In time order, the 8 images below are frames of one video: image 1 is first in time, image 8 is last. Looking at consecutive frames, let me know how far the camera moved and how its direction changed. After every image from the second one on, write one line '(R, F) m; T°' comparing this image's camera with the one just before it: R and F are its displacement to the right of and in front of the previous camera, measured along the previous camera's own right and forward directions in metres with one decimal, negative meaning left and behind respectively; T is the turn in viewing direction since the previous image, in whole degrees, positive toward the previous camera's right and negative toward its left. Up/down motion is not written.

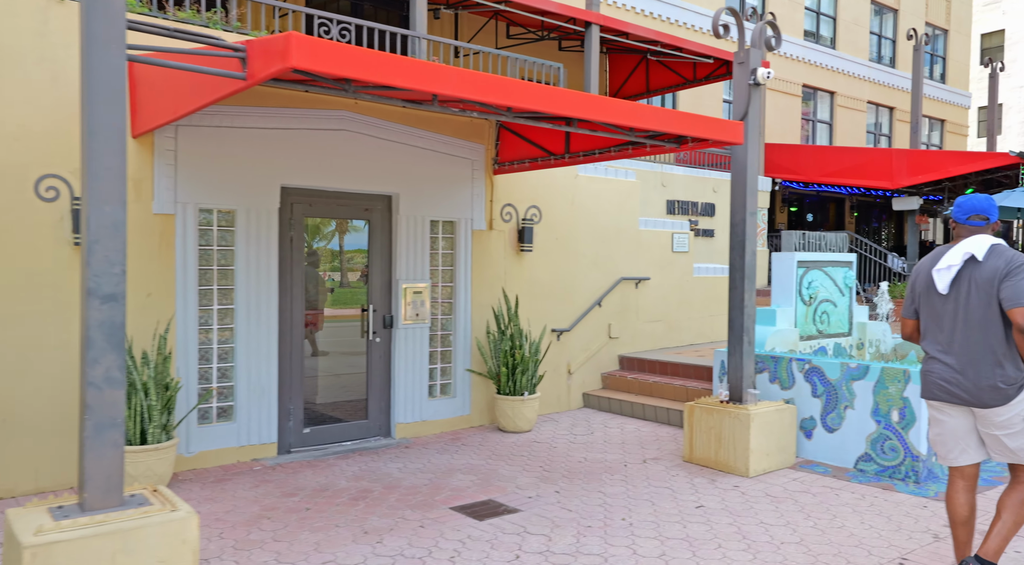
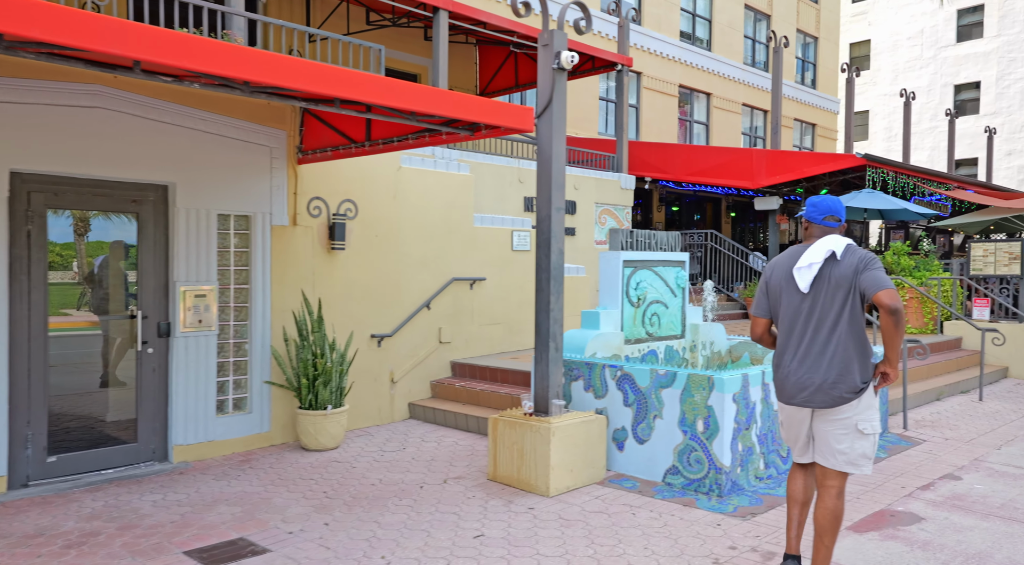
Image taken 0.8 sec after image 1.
(+0.9, +0.5) m; +7°
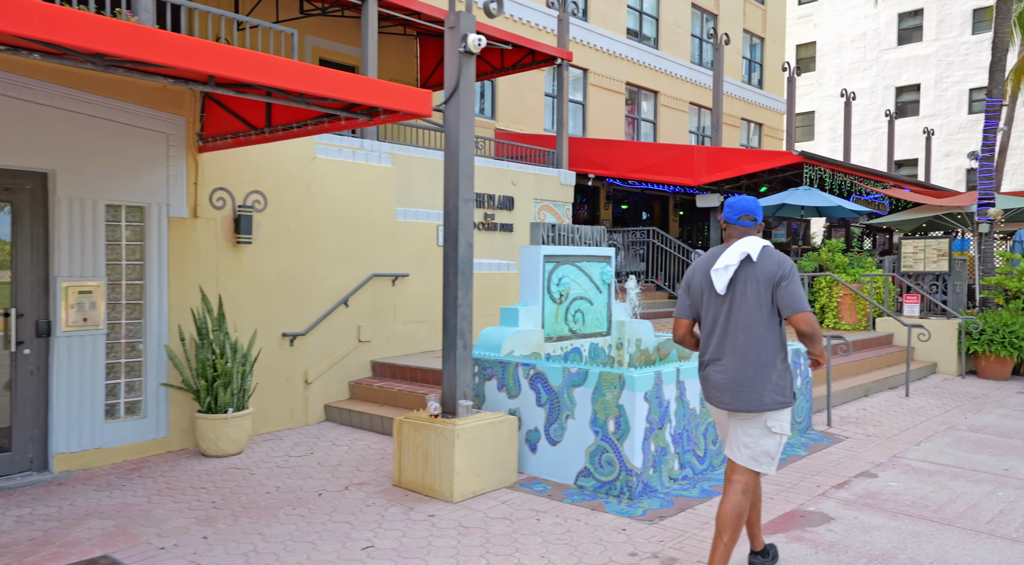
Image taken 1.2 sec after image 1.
(+0.4, +0.2) m; +3°
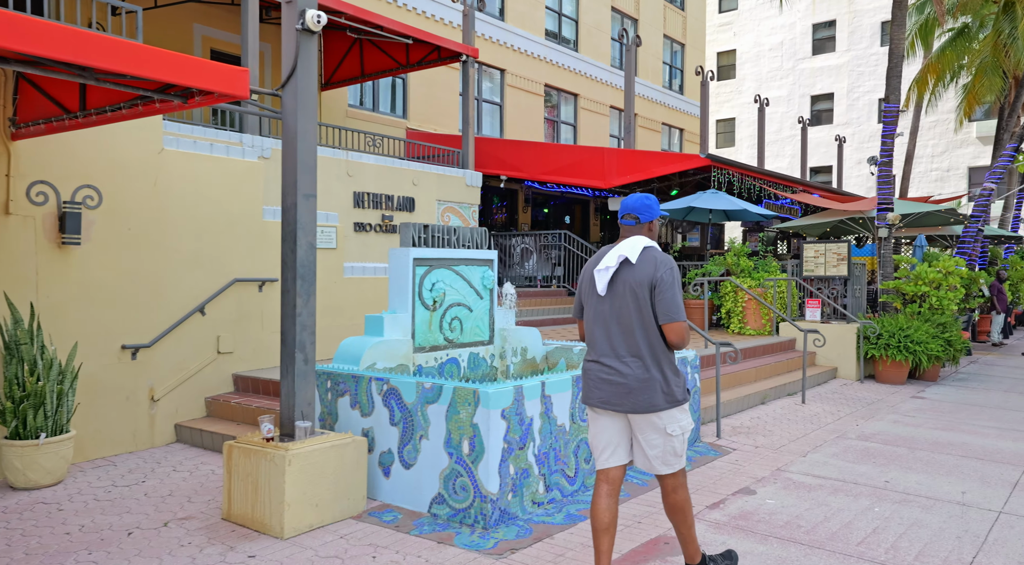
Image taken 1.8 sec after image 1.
(+0.5, +0.5) m; +5°
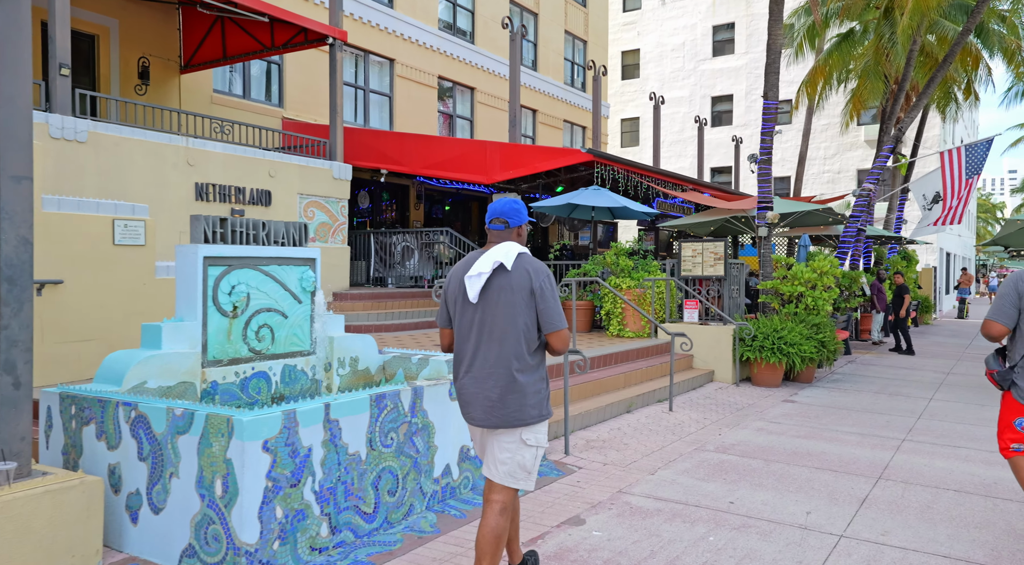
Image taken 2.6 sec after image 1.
(+0.8, +0.7) m; +6°
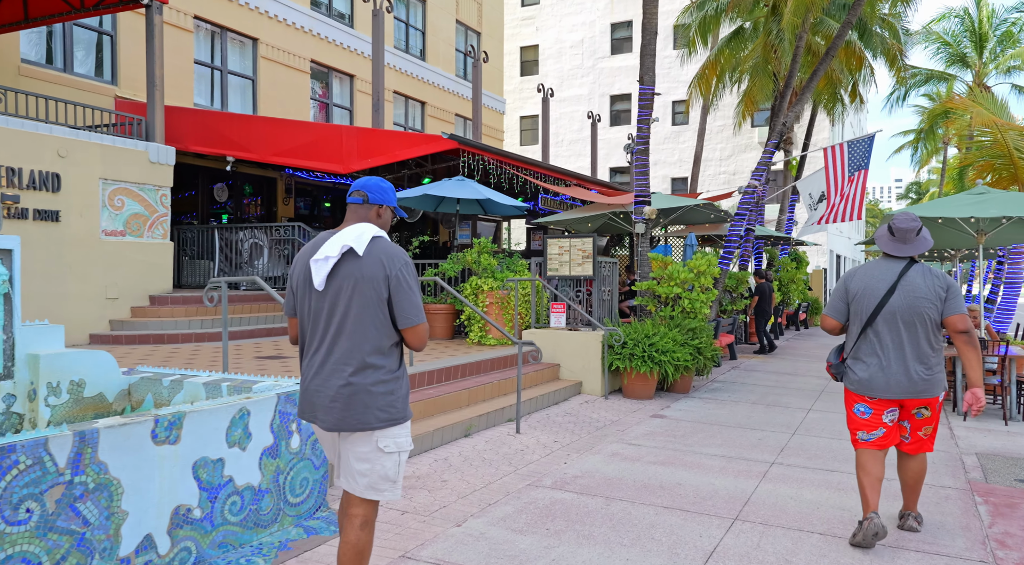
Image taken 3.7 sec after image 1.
(+0.9, +1.3) m; +6°
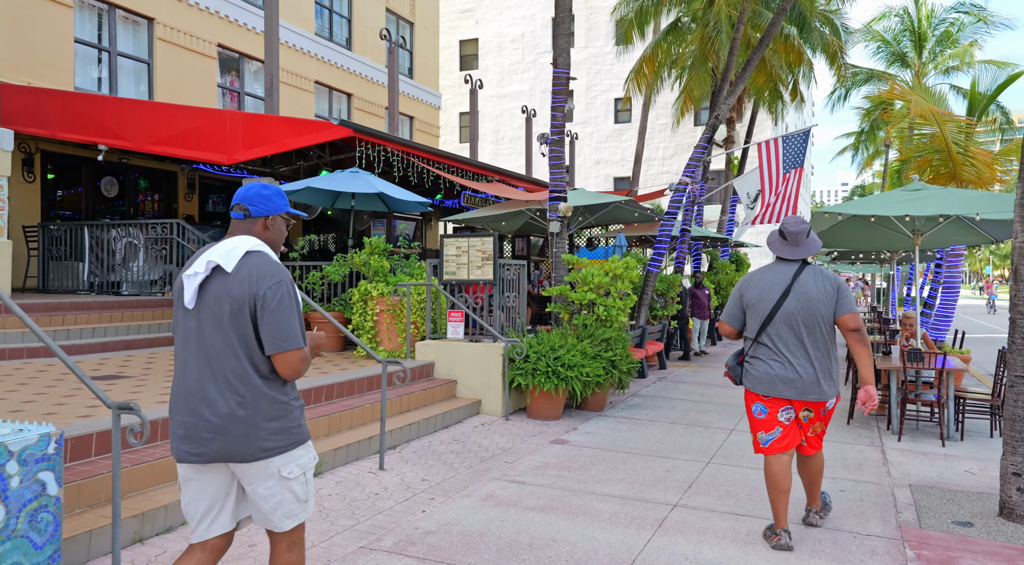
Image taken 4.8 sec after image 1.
(+0.8, +1.2) m; +3°
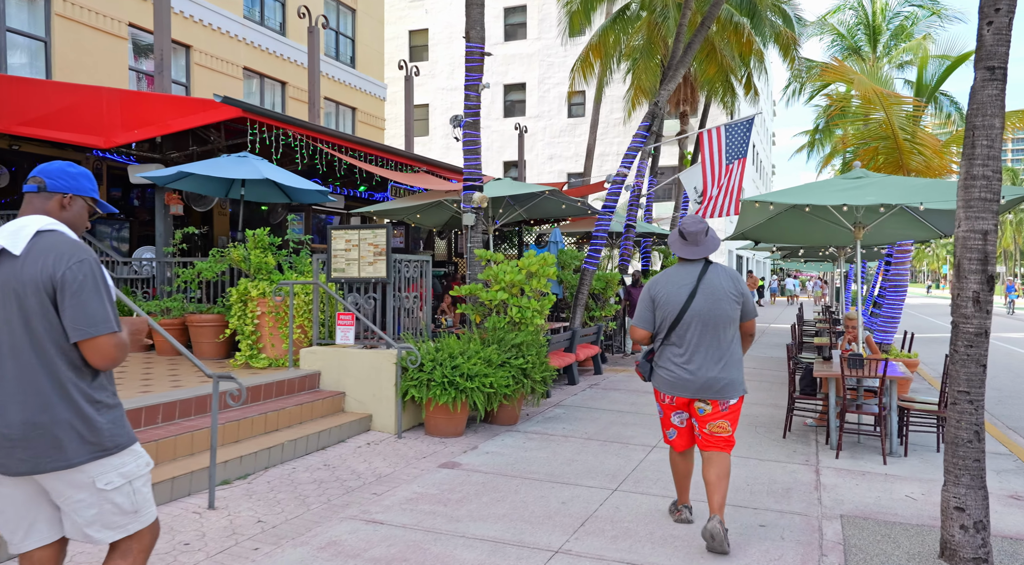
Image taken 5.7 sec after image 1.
(+0.8, +1.0) m; +2°
